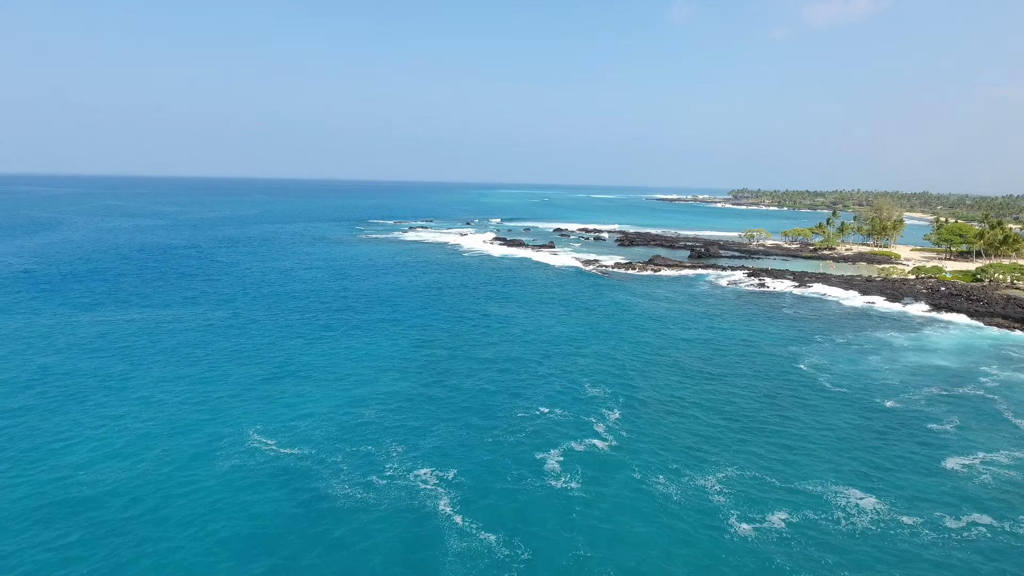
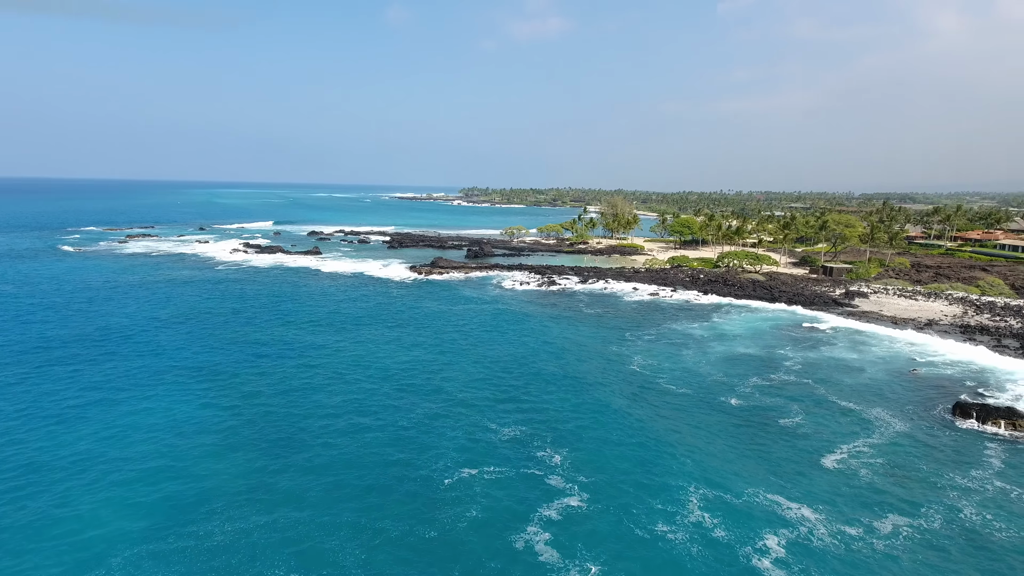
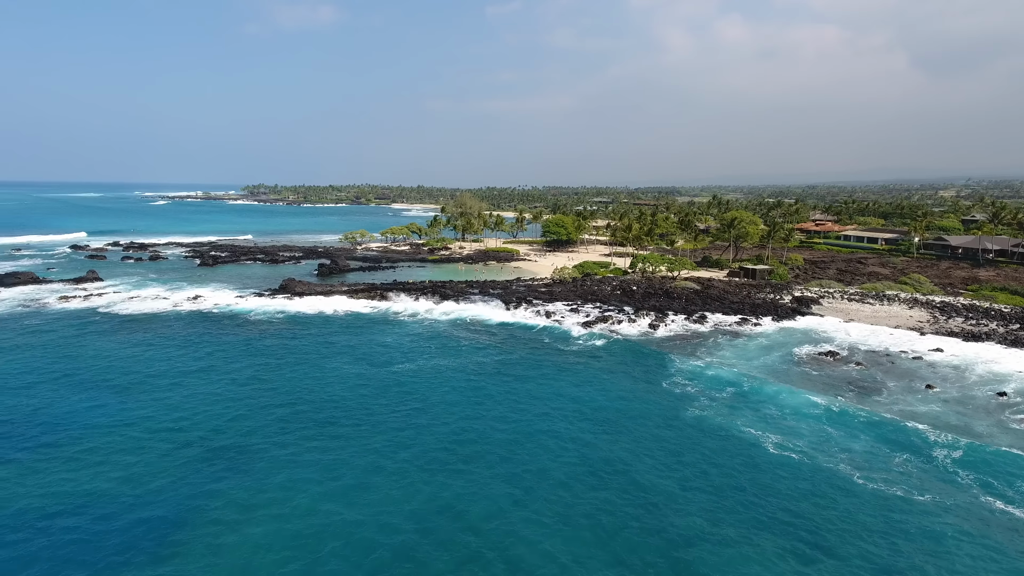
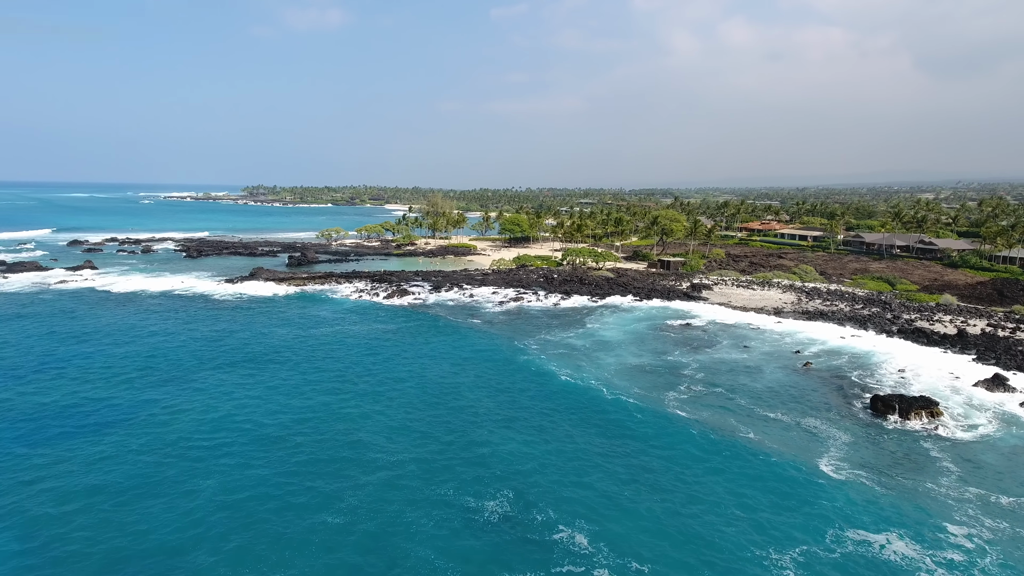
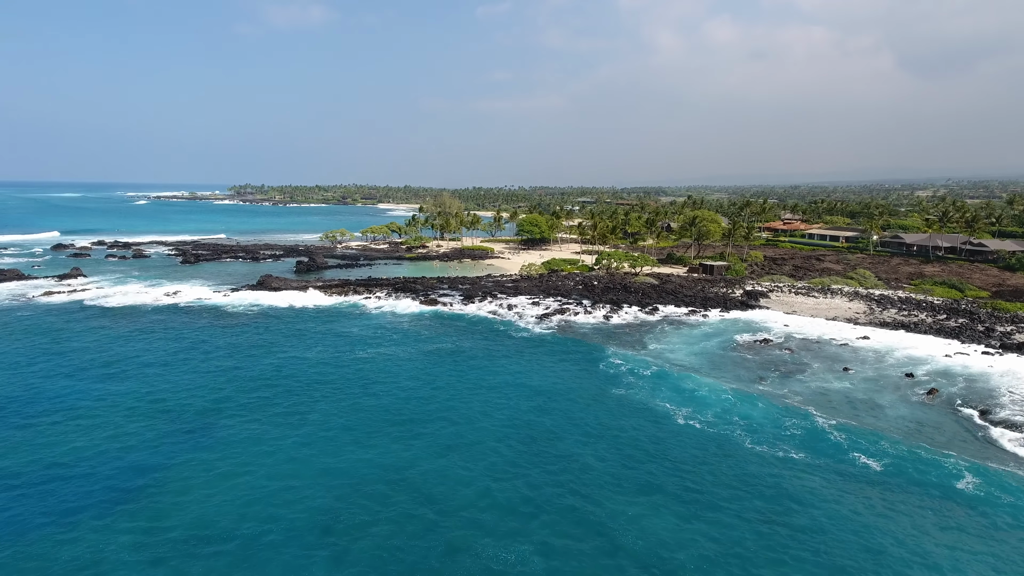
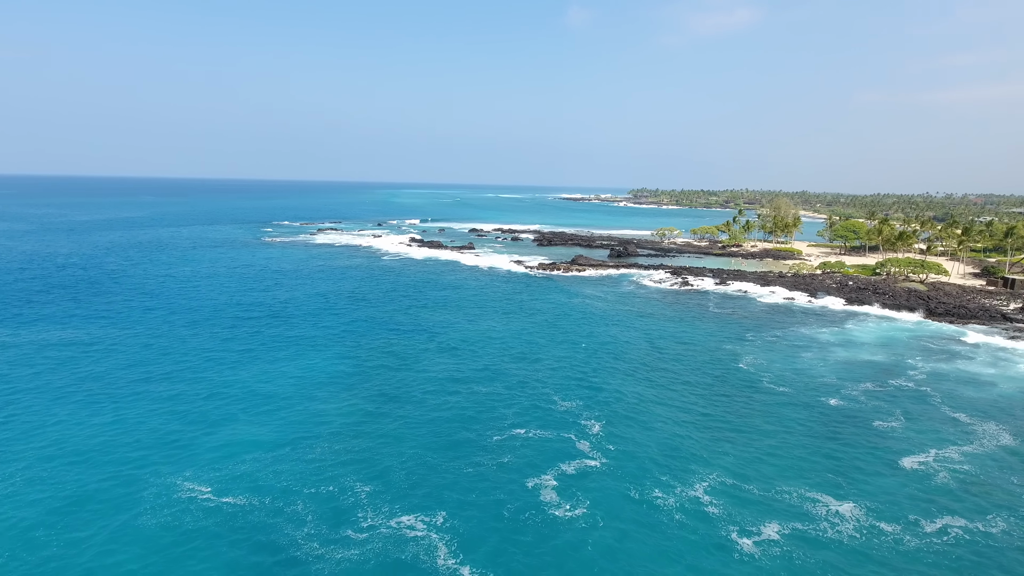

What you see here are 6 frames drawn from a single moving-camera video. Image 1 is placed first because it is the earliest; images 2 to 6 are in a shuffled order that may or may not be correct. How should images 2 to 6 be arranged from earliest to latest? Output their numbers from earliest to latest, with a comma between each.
6, 2, 4, 5, 3
